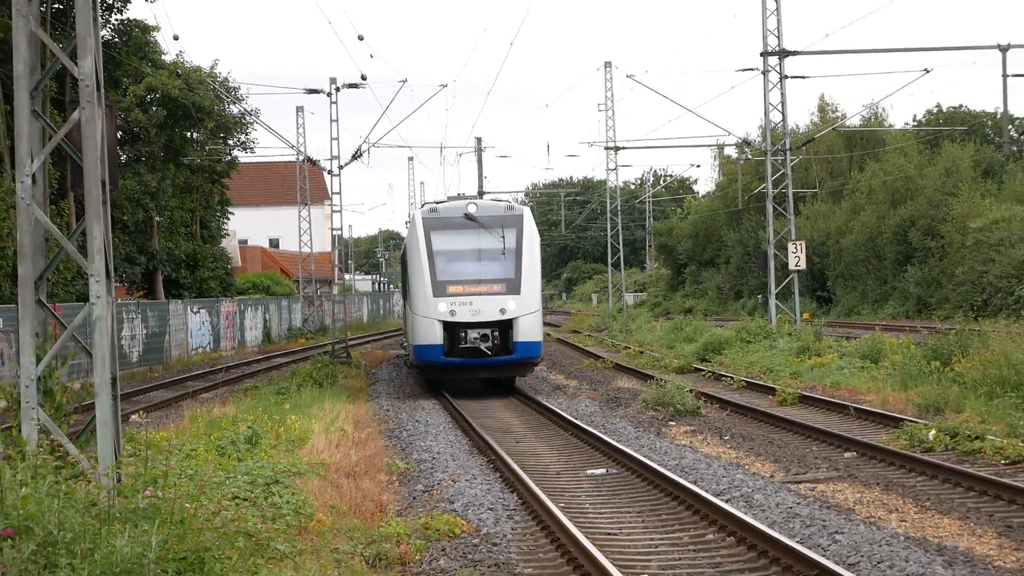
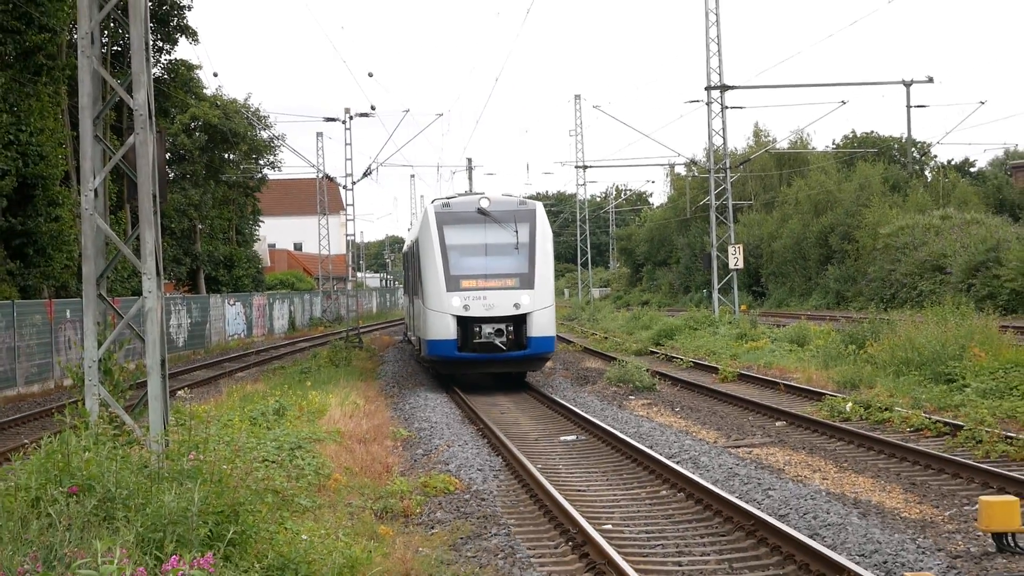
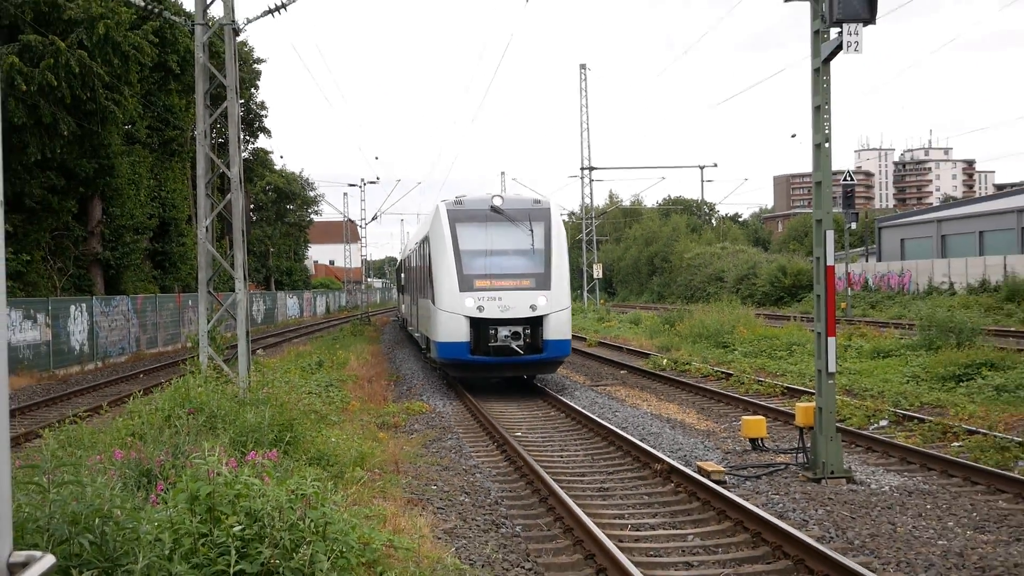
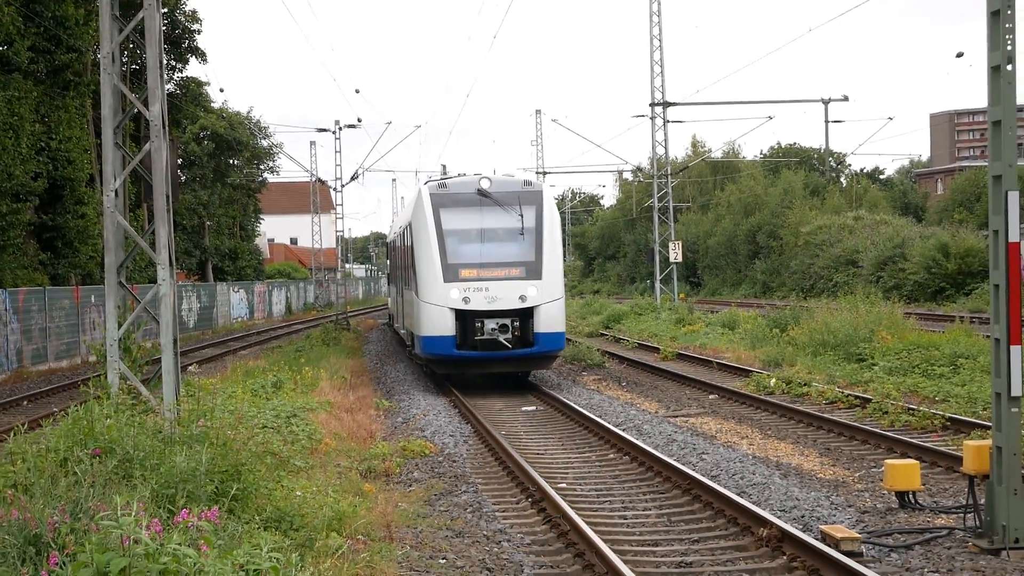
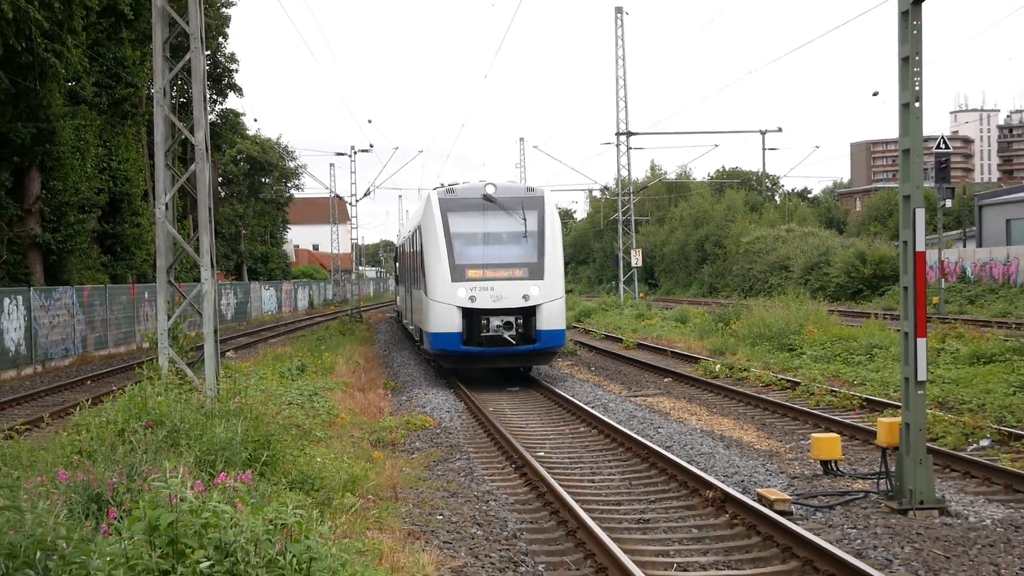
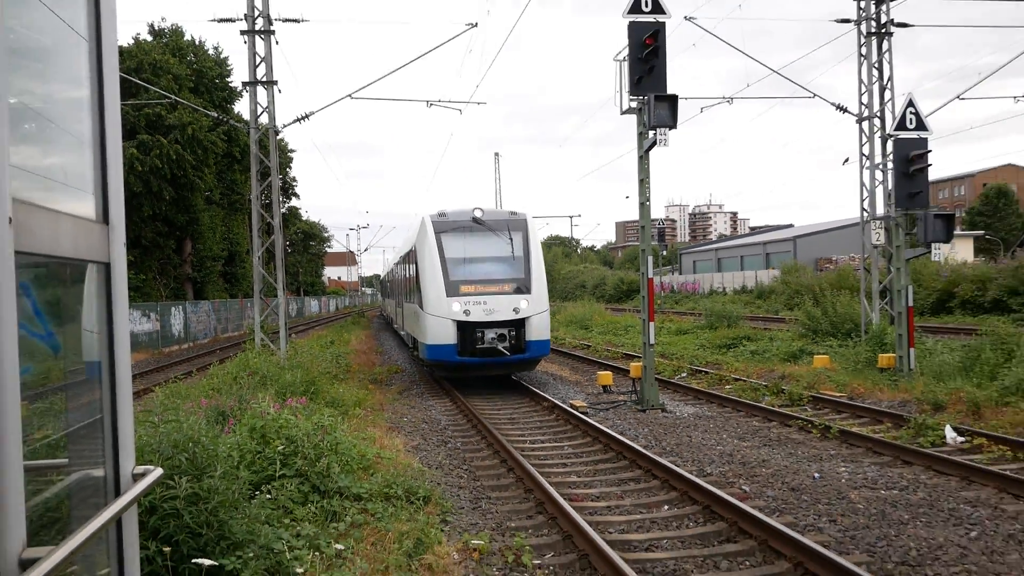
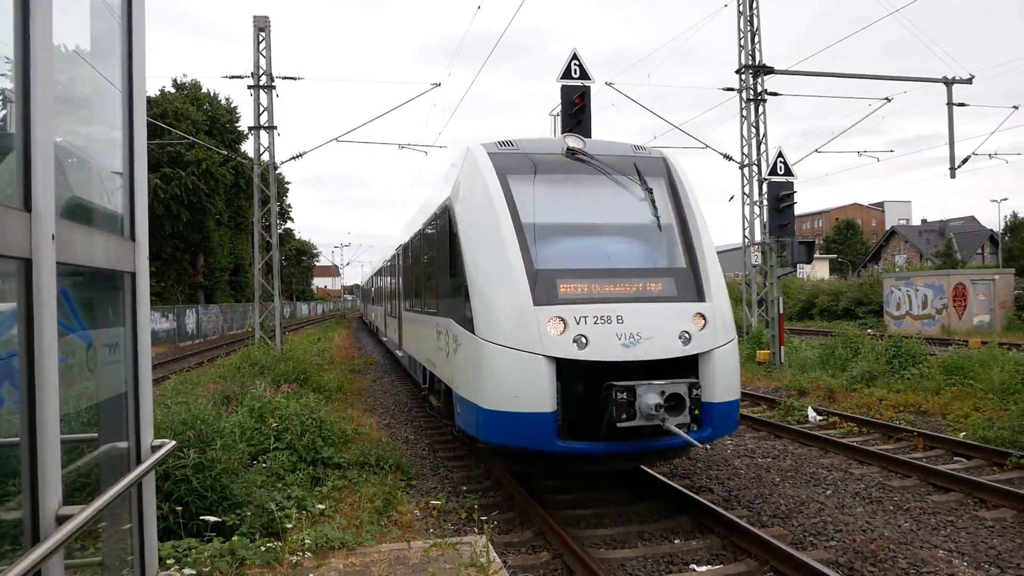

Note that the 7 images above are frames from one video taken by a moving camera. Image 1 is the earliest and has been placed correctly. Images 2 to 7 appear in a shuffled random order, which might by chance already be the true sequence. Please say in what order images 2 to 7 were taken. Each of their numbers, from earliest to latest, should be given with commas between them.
2, 4, 5, 3, 6, 7
